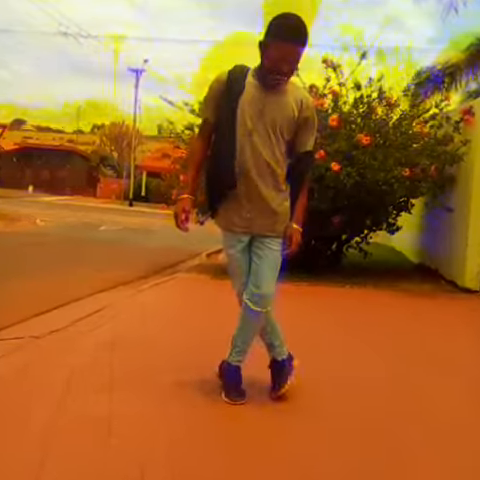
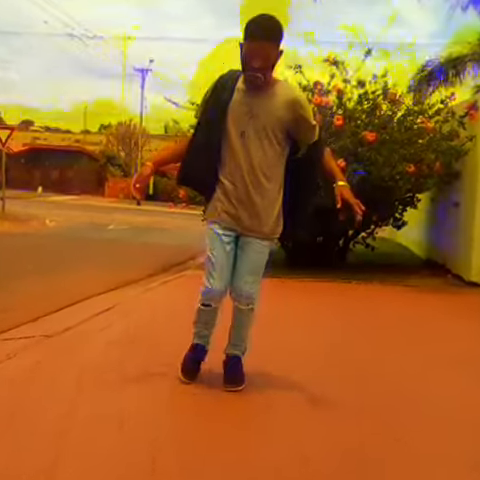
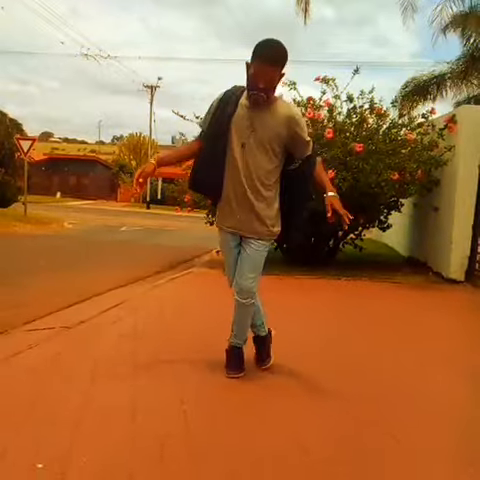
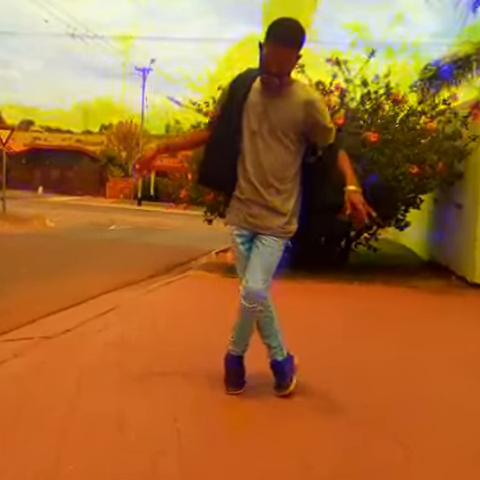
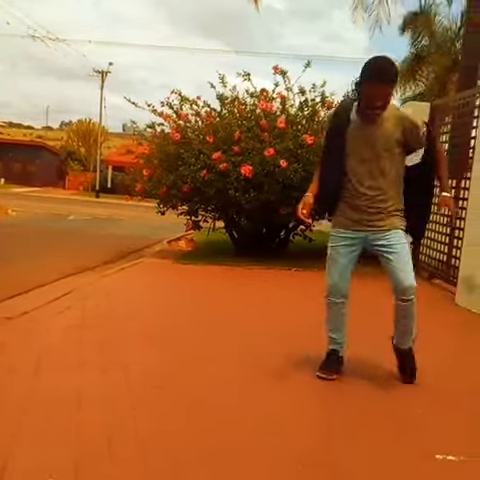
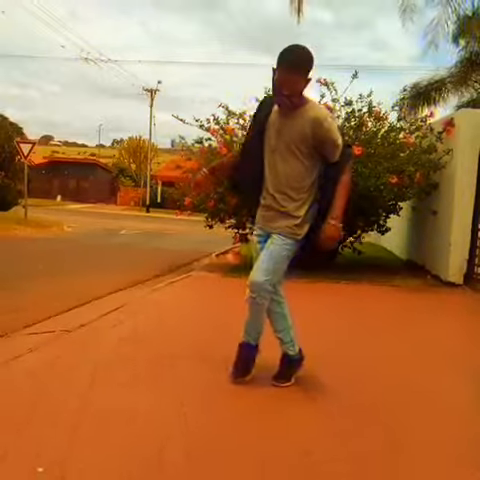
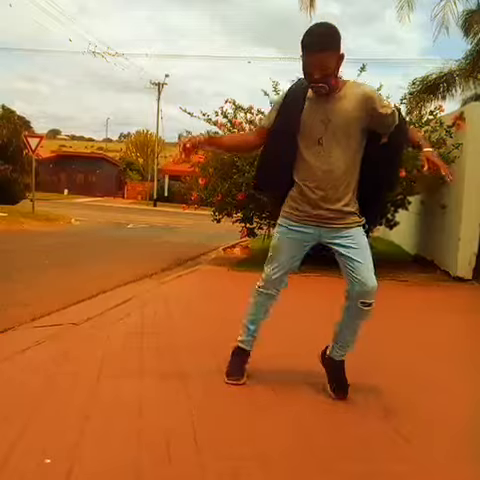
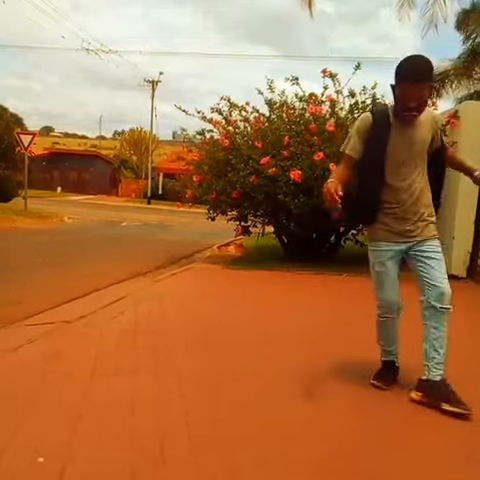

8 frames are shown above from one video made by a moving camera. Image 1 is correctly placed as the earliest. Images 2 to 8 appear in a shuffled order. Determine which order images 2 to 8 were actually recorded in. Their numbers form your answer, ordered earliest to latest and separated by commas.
6, 4, 3, 2, 7, 8, 5
